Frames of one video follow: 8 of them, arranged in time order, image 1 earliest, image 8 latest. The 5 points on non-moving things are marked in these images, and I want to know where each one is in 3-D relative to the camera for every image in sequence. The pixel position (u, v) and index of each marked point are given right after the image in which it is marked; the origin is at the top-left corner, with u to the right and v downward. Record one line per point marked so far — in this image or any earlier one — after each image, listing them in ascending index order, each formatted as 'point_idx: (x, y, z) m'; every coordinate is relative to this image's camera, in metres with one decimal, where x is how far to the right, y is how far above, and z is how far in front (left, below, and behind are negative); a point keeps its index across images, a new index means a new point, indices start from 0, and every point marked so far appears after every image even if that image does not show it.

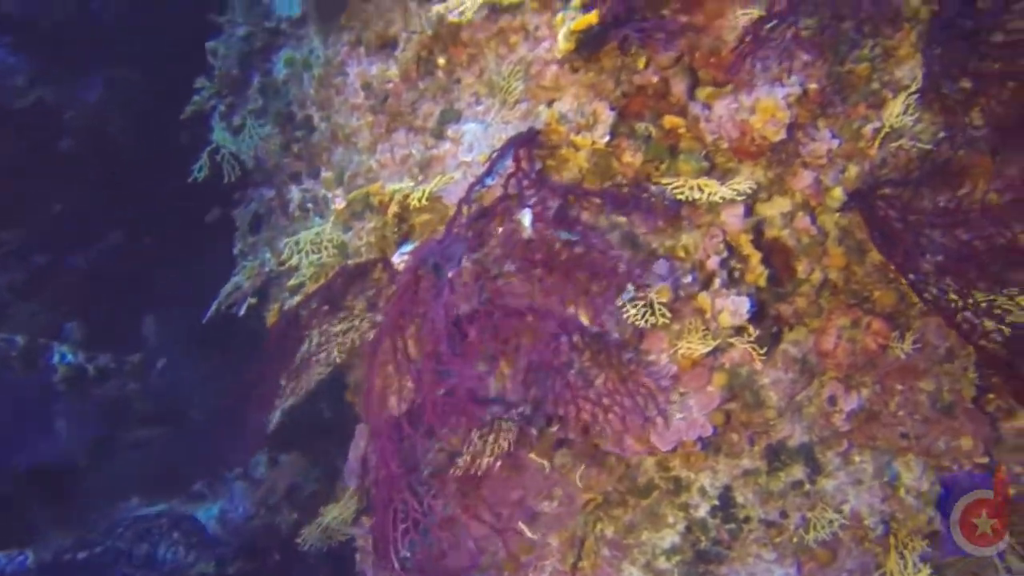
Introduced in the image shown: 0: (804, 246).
0: (+1.0, +0.2, +2.7) m
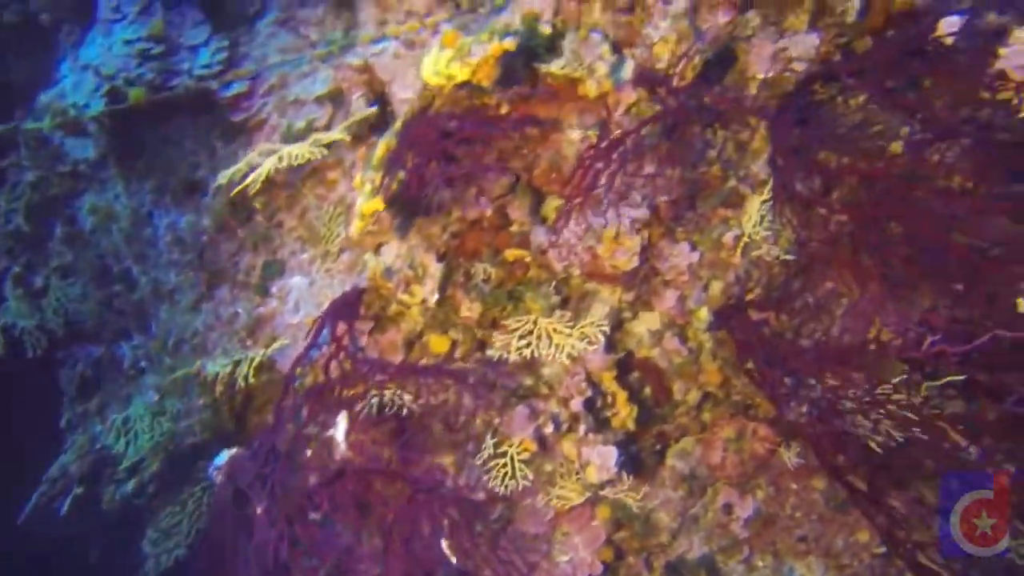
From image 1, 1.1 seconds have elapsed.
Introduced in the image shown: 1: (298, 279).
0: (+0.5, -0.3, +2.5) m
1: (-0.7, 0.0, +2.5) m
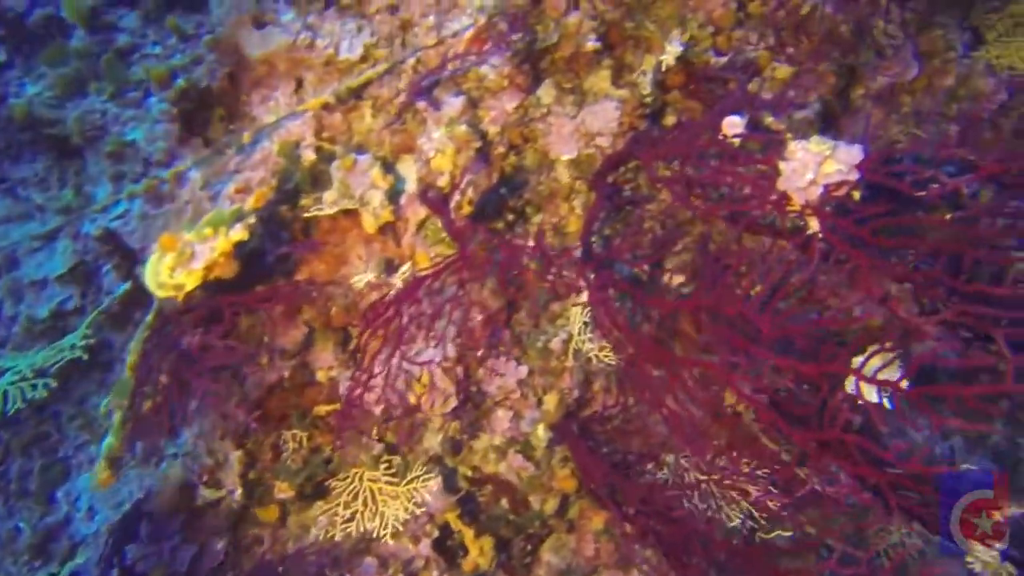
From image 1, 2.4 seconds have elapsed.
0: (0.0, -0.6, +2.4) m
1: (-1.2, -0.5, +2.2) m
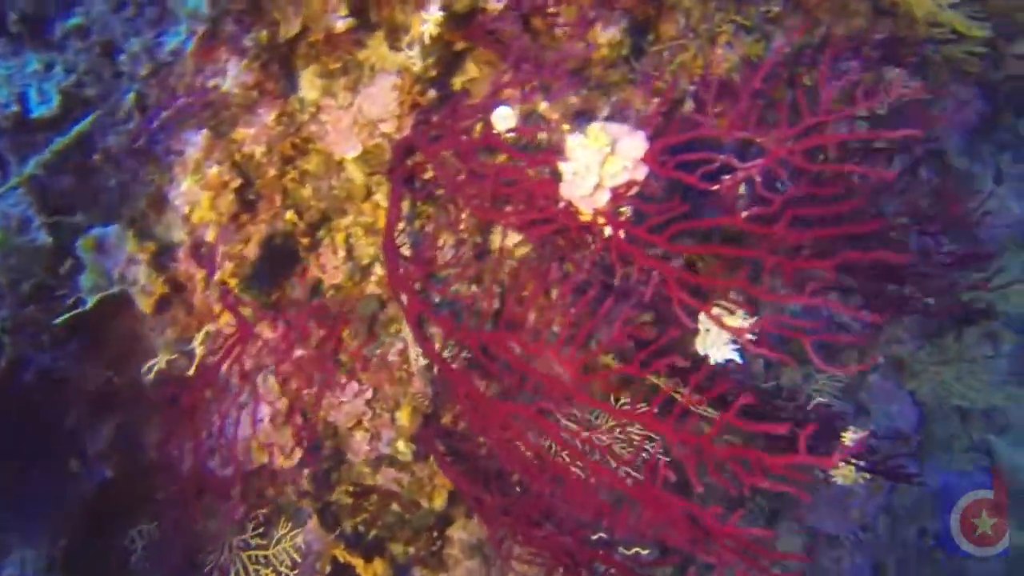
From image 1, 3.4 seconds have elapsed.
0: (-0.3, -0.6, +2.3) m
1: (-1.5, -0.9, +2.0) m
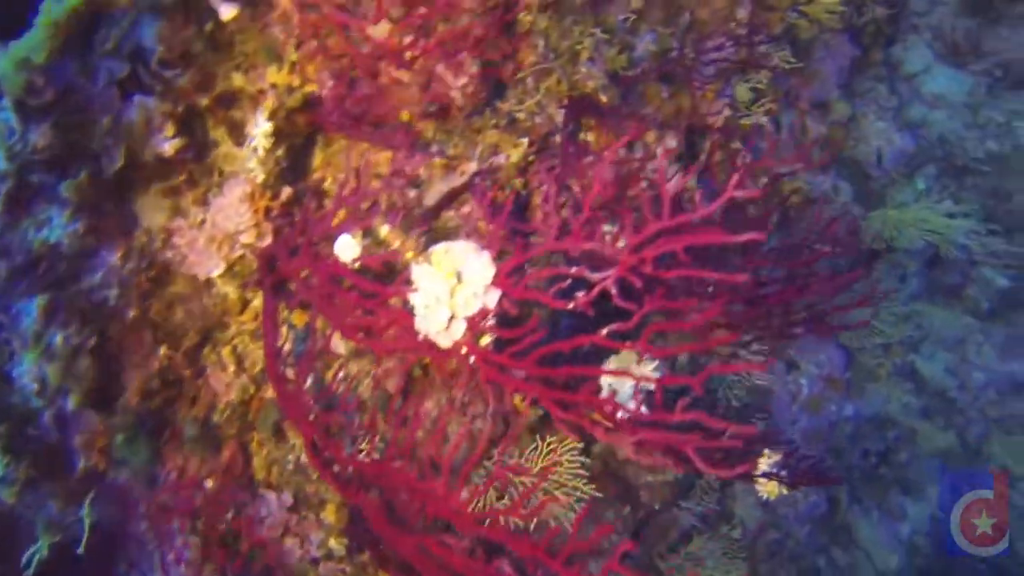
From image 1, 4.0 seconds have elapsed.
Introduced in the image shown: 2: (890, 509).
0: (-0.5, -0.9, +2.2) m
1: (-1.6, -1.4, +1.9) m
2: (+2.4, -1.4, +4.8) m
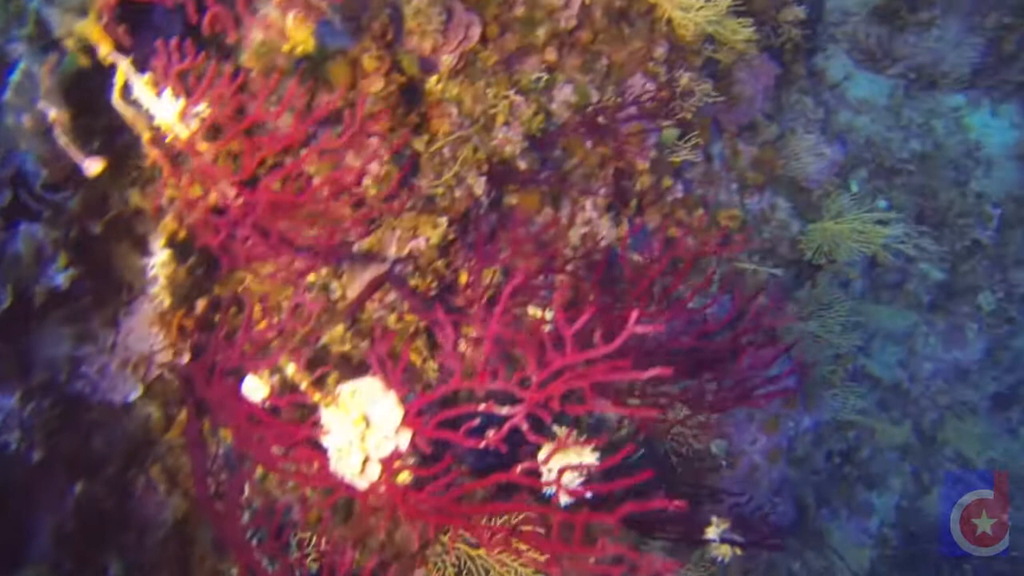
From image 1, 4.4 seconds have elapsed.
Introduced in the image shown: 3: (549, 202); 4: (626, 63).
0: (-0.6, -1.1, +2.1) m
1: (-1.6, -1.8, +1.7) m
2: (+2.2, -1.4, +4.9) m
3: (+0.1, +0.3, +2.6) m
4: (+0.4, +0.8, +2.8) m
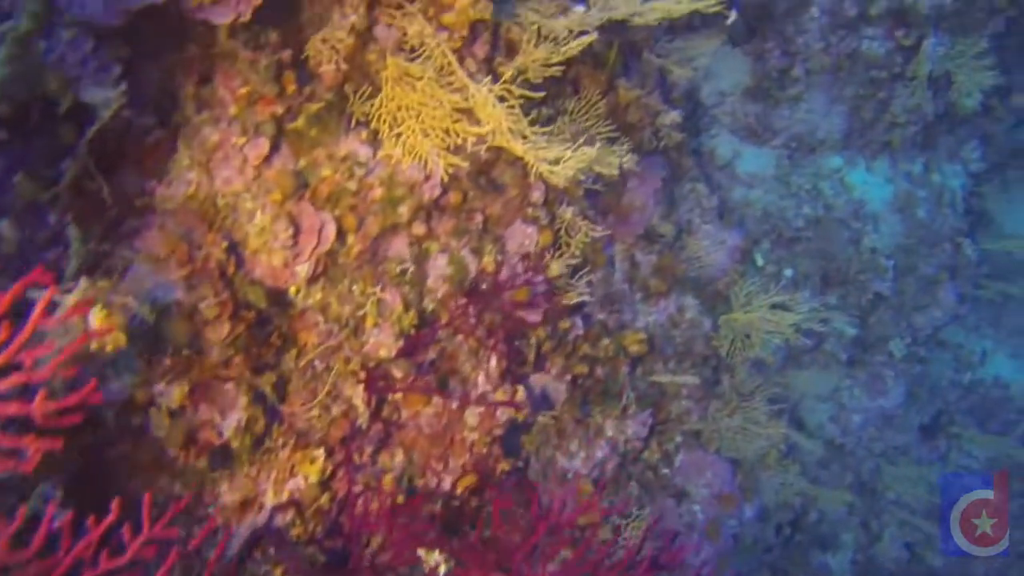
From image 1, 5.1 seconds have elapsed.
0: (-0.7, -1.8, +1.9) m
1: (-1.6, -2.5, +1.3) m
2: (+1.9, -1.8, +4.8) m
3: (-0.2, -0.3, +2.4) m
4: (0.0, +0.3, +2.7) m
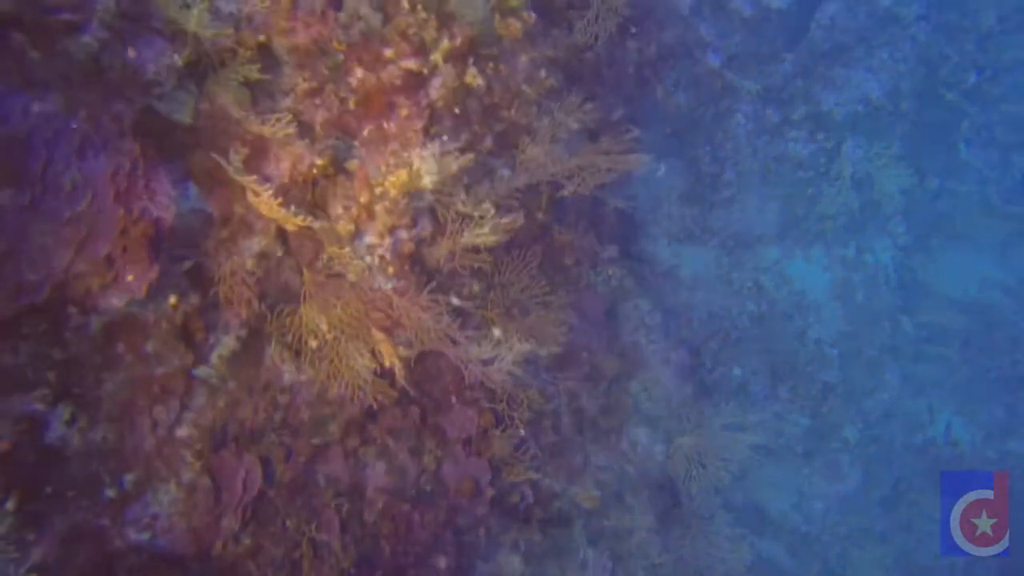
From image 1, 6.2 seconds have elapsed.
0: (-0.7, -2.4, +1.6) m
1: (-1.5, -3.2, +1.0) m
2: (+1.7, -2.4, +4.8) m
3: (-0.4, -1.0, +2.3) m
4: (-0.2, -0.4, +2.6) m
